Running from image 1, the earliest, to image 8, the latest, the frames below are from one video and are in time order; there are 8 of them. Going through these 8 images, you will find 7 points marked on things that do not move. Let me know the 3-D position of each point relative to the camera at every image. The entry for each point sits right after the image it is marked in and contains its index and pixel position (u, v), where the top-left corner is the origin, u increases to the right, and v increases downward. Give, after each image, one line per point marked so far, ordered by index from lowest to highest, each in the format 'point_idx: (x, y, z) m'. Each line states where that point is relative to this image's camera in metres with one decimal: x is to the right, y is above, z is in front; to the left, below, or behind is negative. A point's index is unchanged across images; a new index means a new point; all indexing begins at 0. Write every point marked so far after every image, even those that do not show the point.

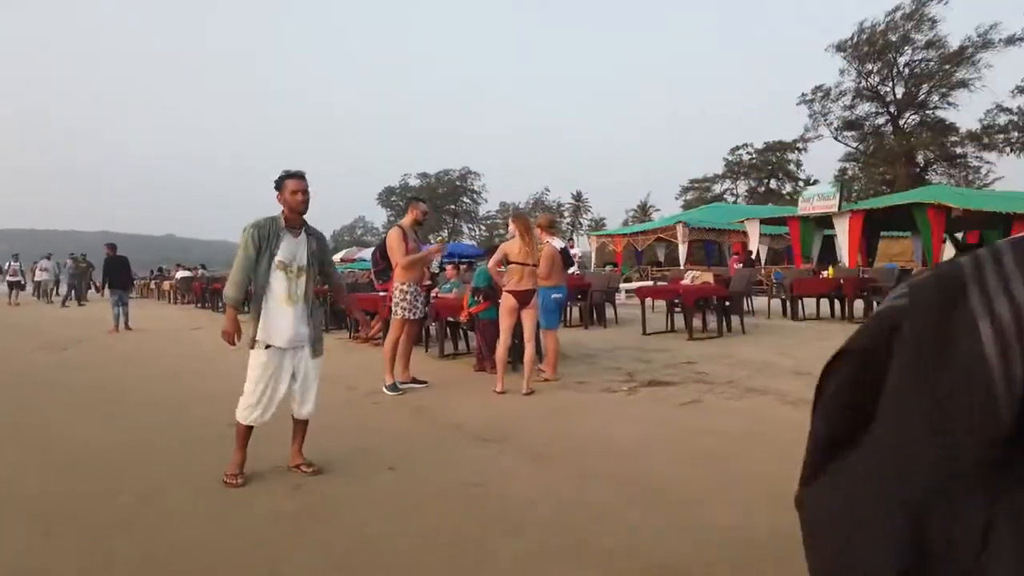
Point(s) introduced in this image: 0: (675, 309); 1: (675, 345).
0: (+2.4, -0.3, +11.2) m
1: (+2.0, -0.7, +9.5) m
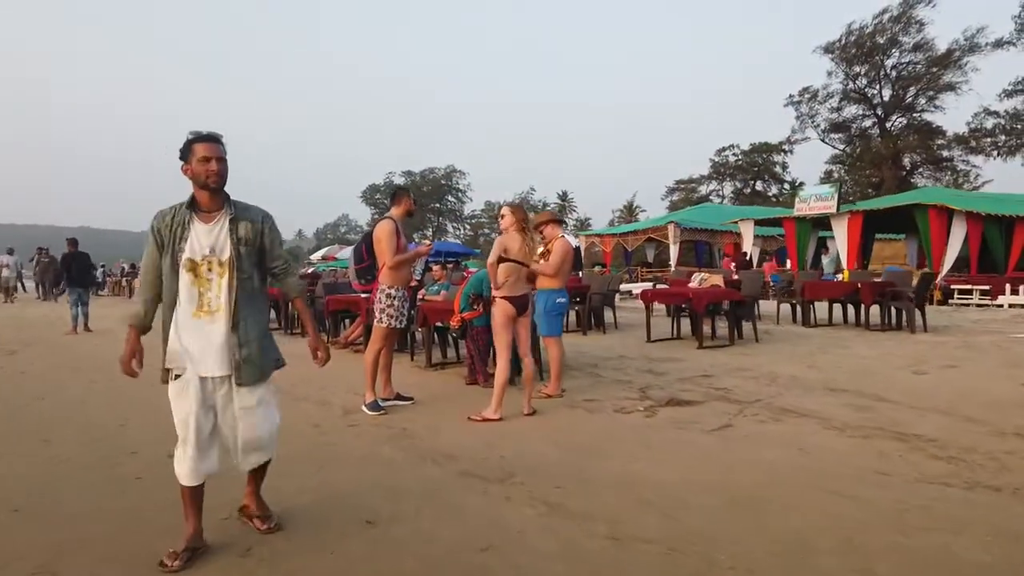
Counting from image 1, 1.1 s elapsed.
0: (+2.3, -0.4, +10.3) m
1: (+1.9, -0.7, +8.7) m
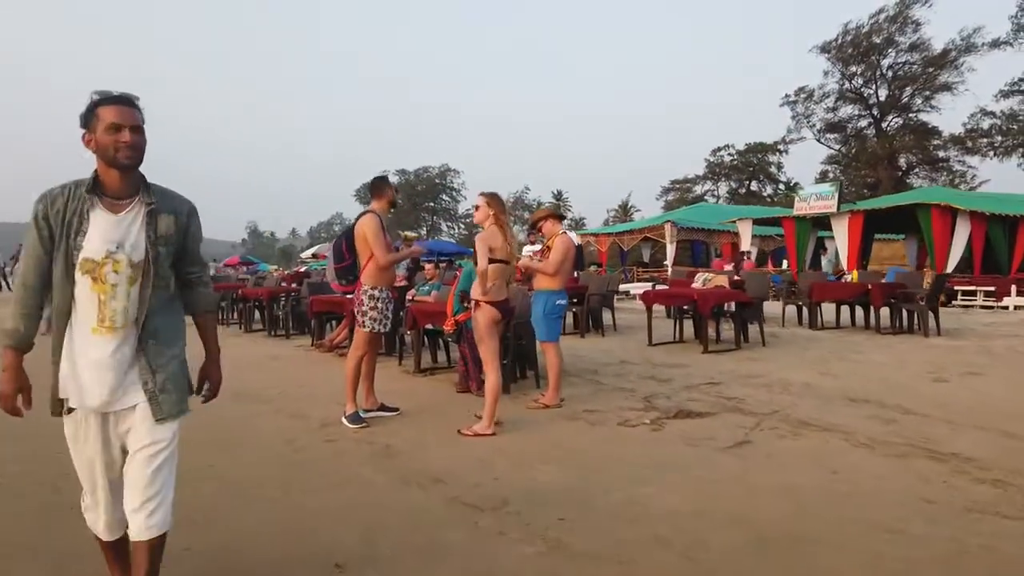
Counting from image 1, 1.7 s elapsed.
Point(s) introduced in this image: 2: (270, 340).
0: (+2.2, -0.4, +9.8) m
1: (+1.9, -0.8, +8.2) m
2: (-3.5, -0.7, +11.0) m
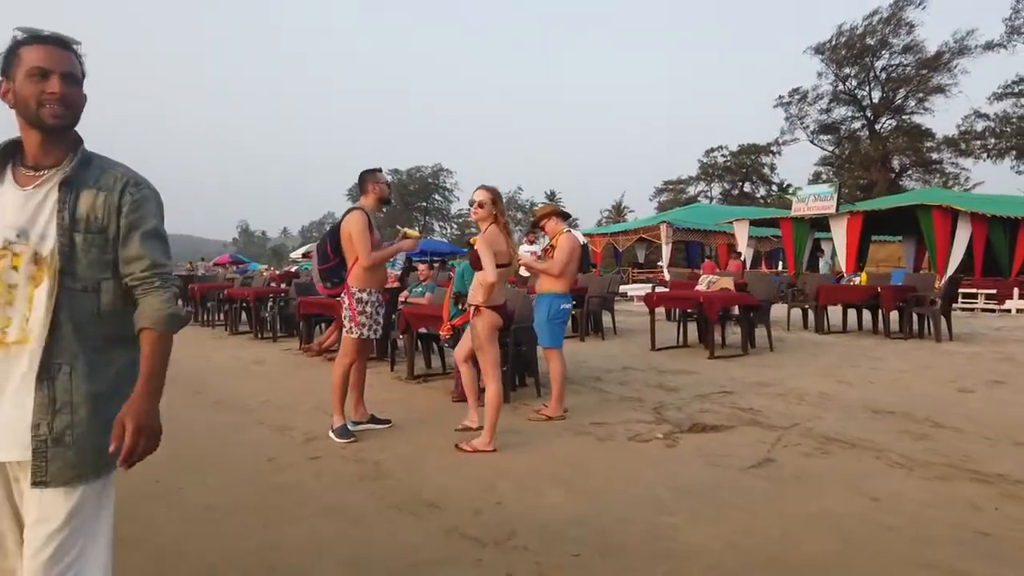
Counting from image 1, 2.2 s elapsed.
0: (+2.2, -0.4, +9.5) m
1: (+1.9, -0.8, +7.8) m
2: (-3.5, -0.8, +10.6) m
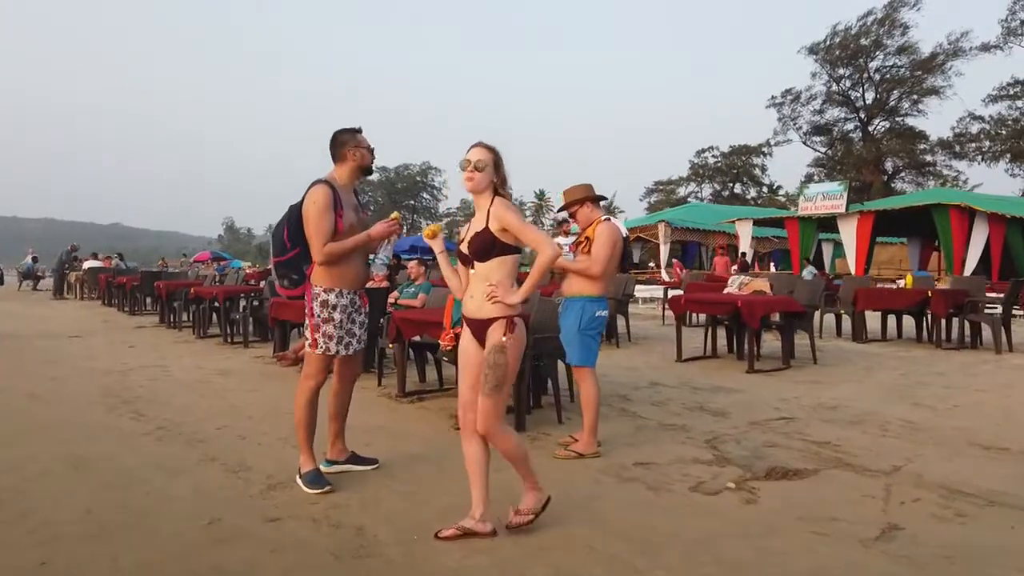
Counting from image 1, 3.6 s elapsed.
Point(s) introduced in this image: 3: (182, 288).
0: (+2.2, -0.4, +8.3) m
1: (+1.9, -0.8, +6.6) m
2: (-3.5, -0.7, +9.3) m
3: (-5.1, 0.0, +11.8) m
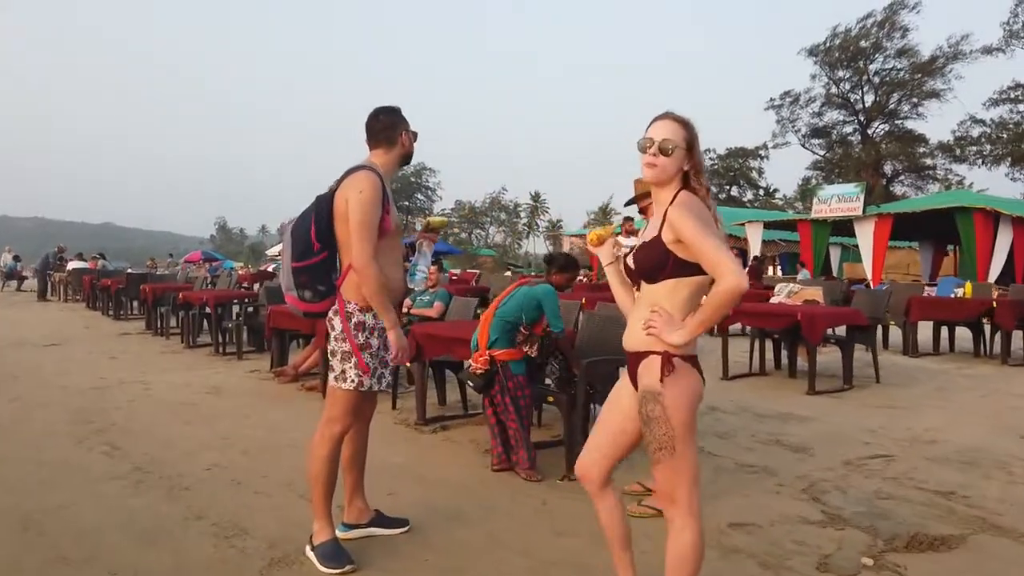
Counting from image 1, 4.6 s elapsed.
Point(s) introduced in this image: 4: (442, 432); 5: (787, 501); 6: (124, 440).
0: (+2.4, -0.5, +7.5) m
1: (+2.2, -0.9, +5.8) m
2: (-3.2, -0.8, +8.4) m
3: (-4.8, -0.1, +10.9) m
4: (-0.5, -1.0, +5.1) m
5: (+1.3, -1.0, +3.7) m
6: (-2.4, -1.0, +4.9) m
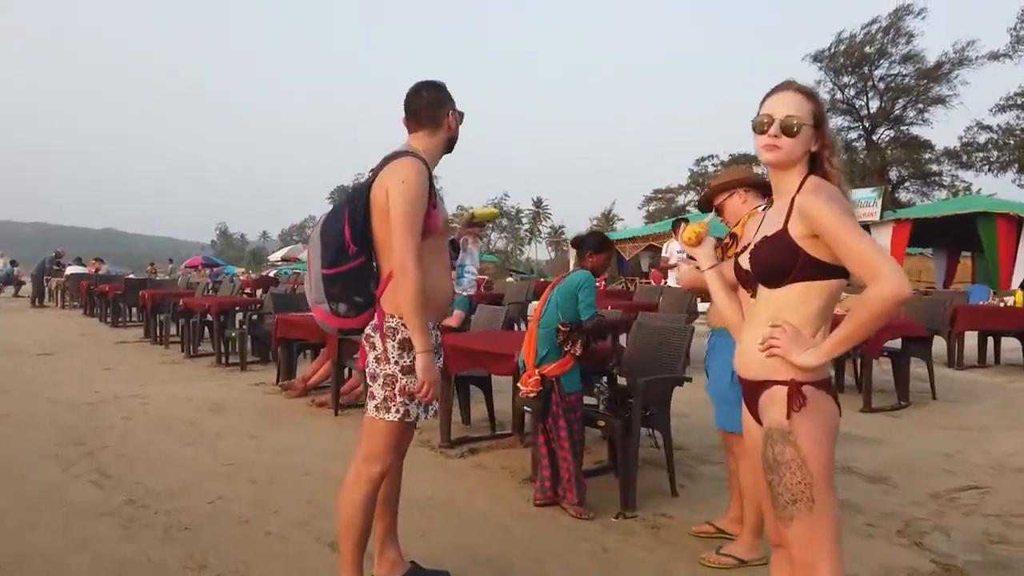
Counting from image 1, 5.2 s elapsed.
0: (+2.7, -0.6, +7.0) m
1: (+2.4, -1.0, +5.3) m
2: (-3.0, -0.9, +7.9) m
3: (-4.6, -0.1, +10.4) m
4: (-0.3, -1.0, +4.6) m
5: (+1.5, -1.1, +3.1) m
6: (-2.2, -1.0, +4.3) m
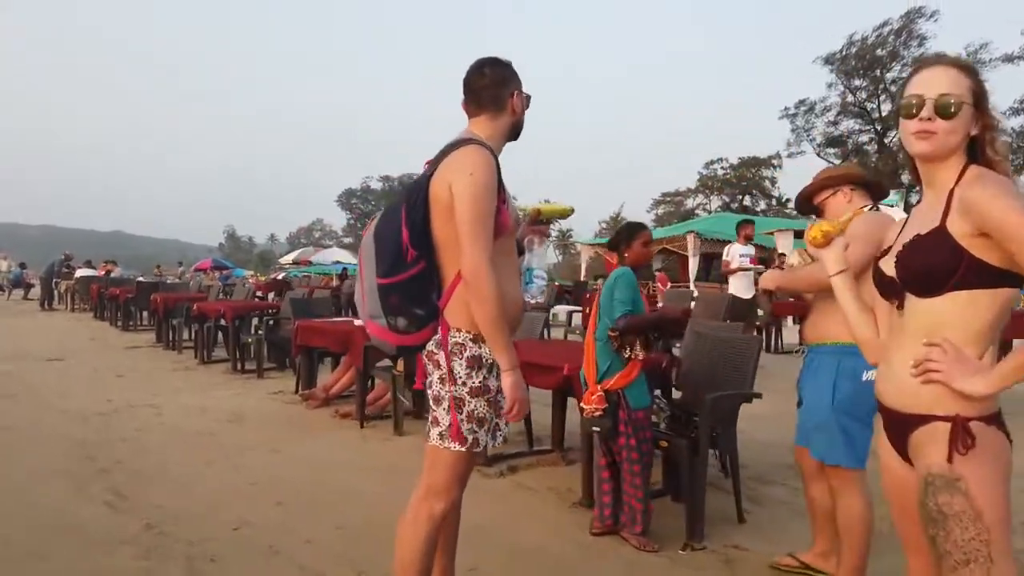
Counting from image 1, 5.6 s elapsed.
0: (+2.9, -0.6, +6.6) m
1: (+2.7, -1.0, +4.9) m
2: (-2.7, -0.9, +7.6) m
3: (-4.3, -0.2, +10.1) m
4: (0.0, -1.0, +4.3) m
5: (+1.8, -1.1, +2.8) m
6: (-2.0, -1.0, +4.0) m
